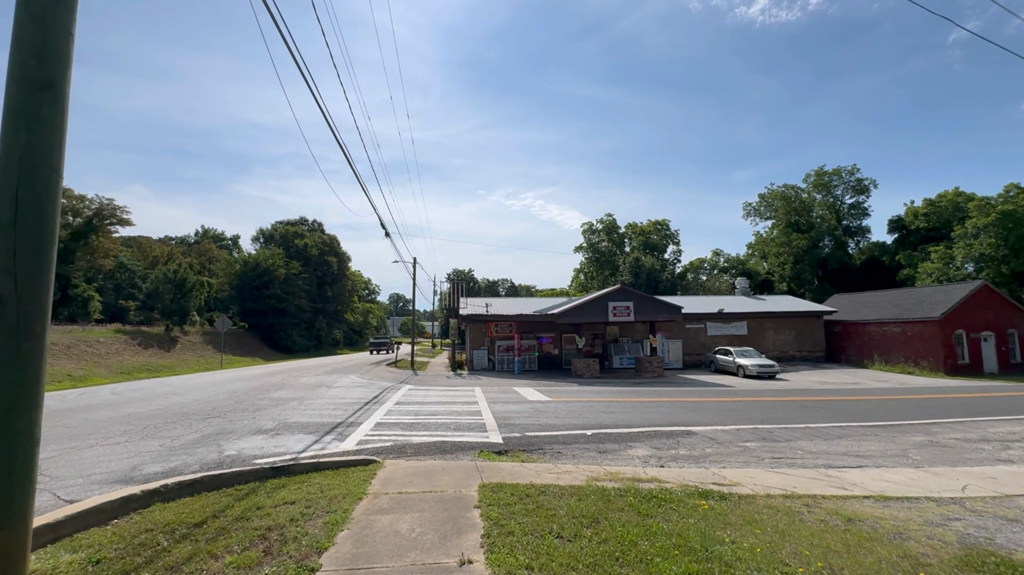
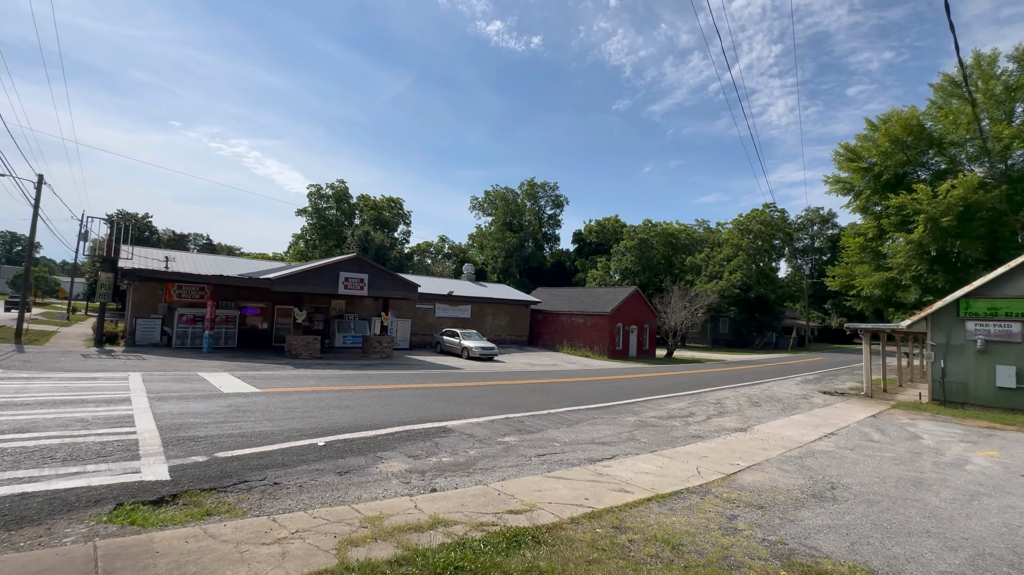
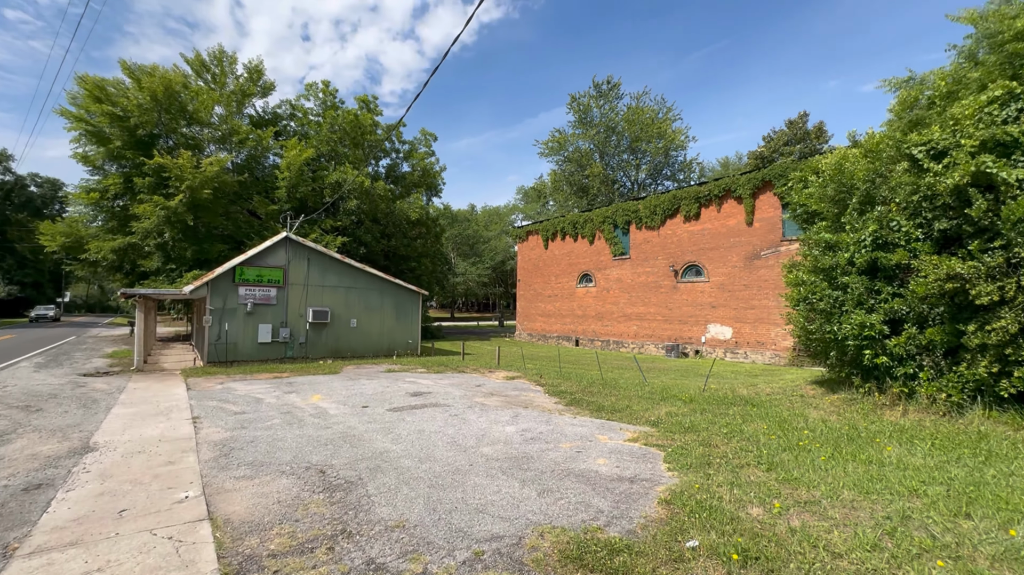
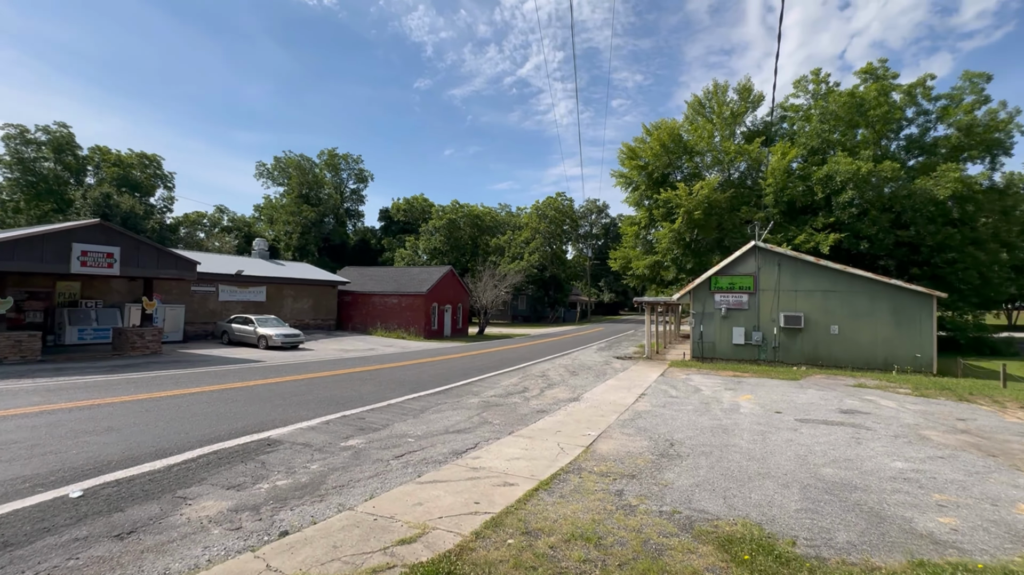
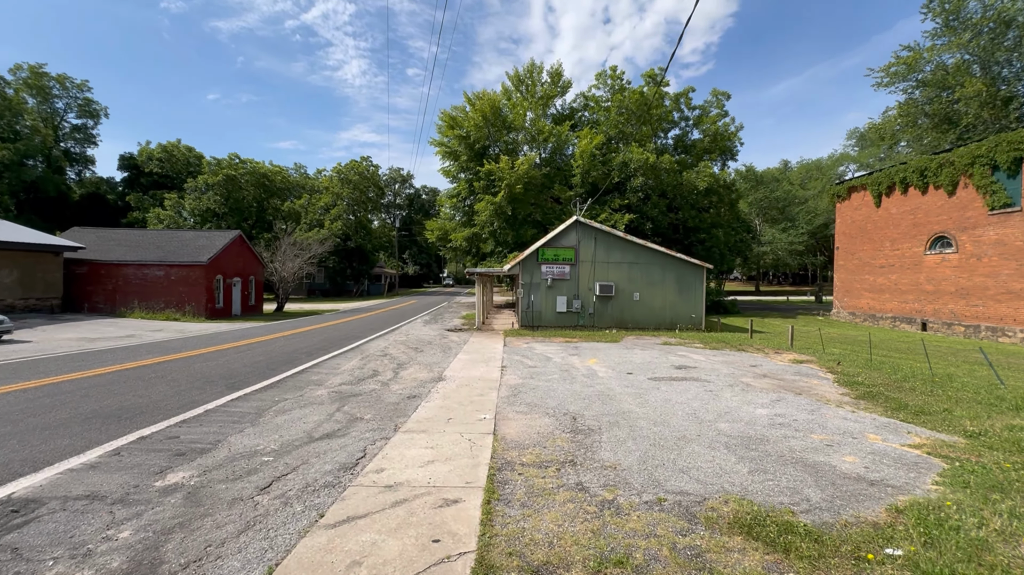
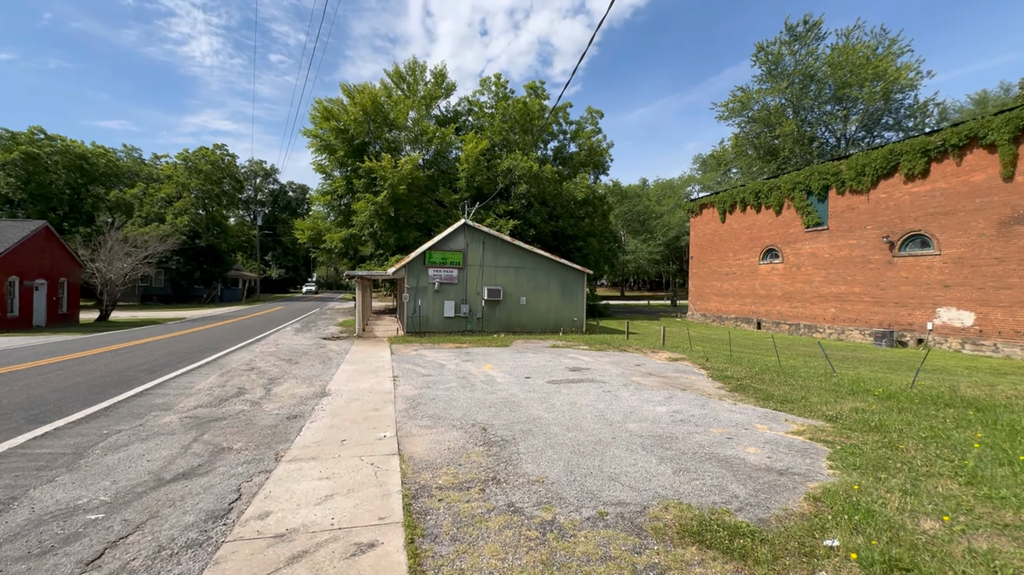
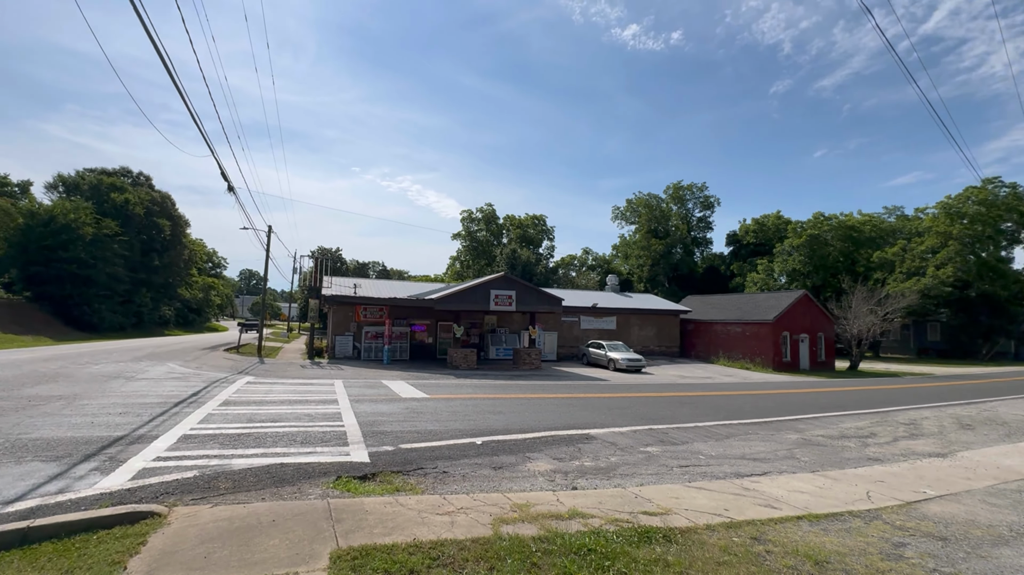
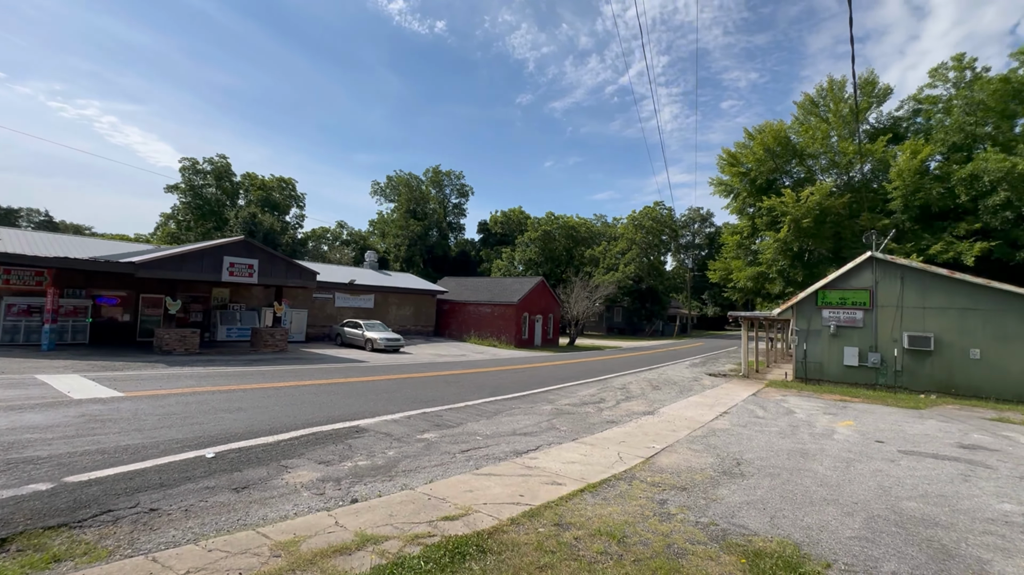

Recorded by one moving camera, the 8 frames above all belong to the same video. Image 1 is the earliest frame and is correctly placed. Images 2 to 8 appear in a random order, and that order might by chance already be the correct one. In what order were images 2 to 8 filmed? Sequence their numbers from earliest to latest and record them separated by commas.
7, 2, 8, 4, 5, 6, 3
